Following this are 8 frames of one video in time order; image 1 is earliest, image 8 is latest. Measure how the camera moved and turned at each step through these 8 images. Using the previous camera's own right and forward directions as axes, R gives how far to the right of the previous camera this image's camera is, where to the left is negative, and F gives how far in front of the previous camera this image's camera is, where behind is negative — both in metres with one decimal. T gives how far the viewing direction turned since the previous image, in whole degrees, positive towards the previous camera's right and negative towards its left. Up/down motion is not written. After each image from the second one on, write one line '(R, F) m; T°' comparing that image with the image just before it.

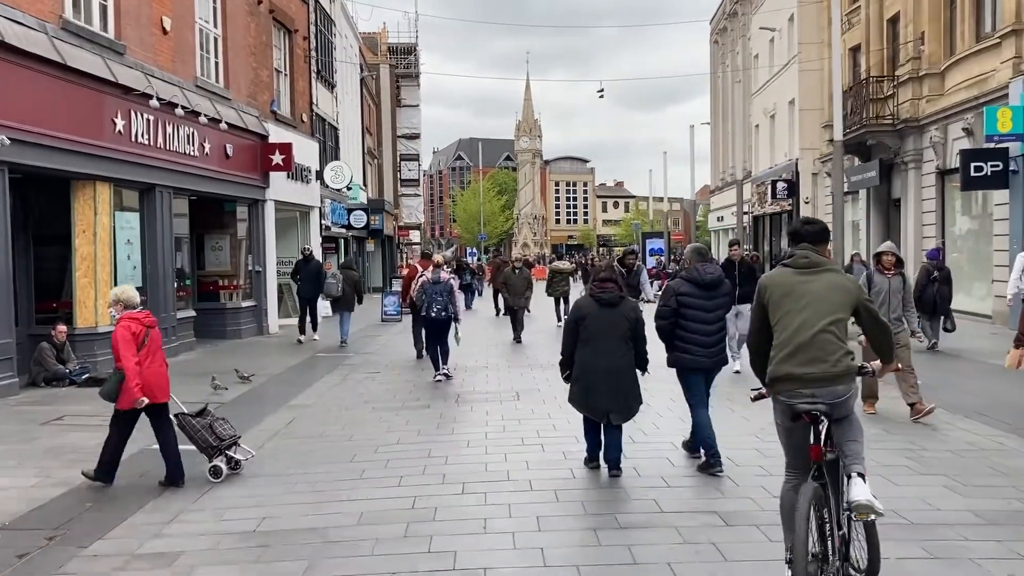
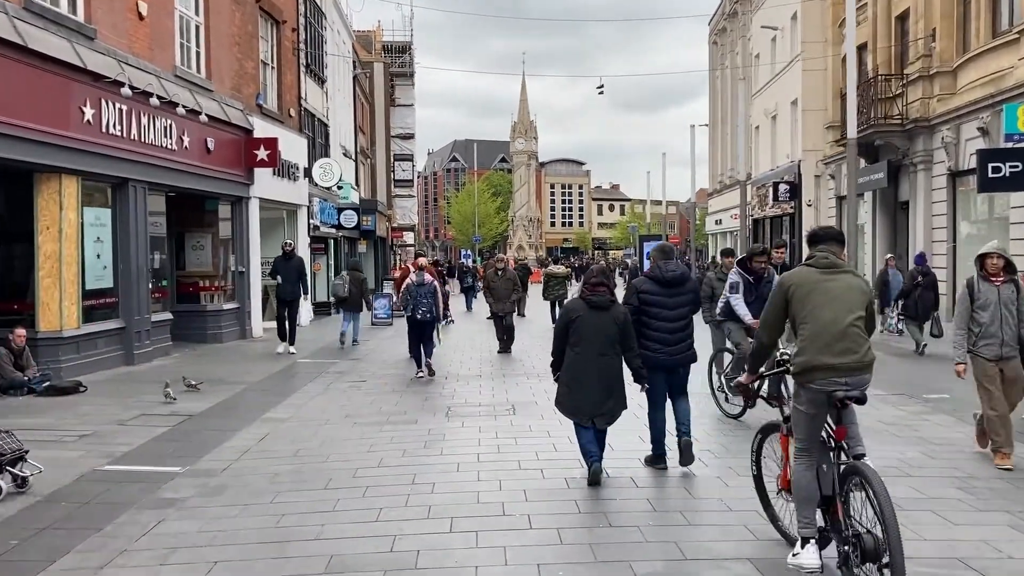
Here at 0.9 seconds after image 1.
(0.0, +0.8) m; 0°
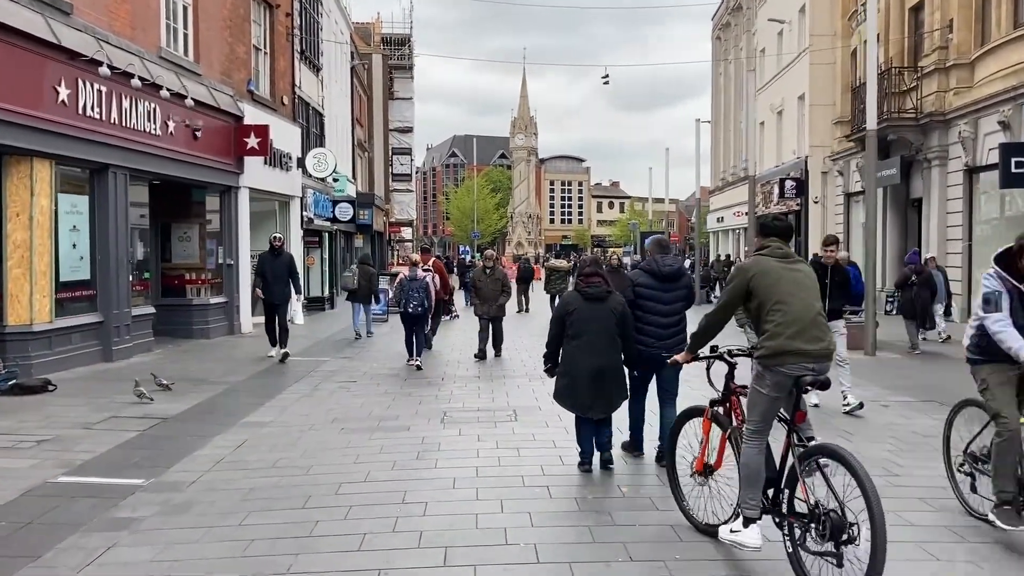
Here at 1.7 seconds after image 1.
(0.0, +0.7) m; 0°
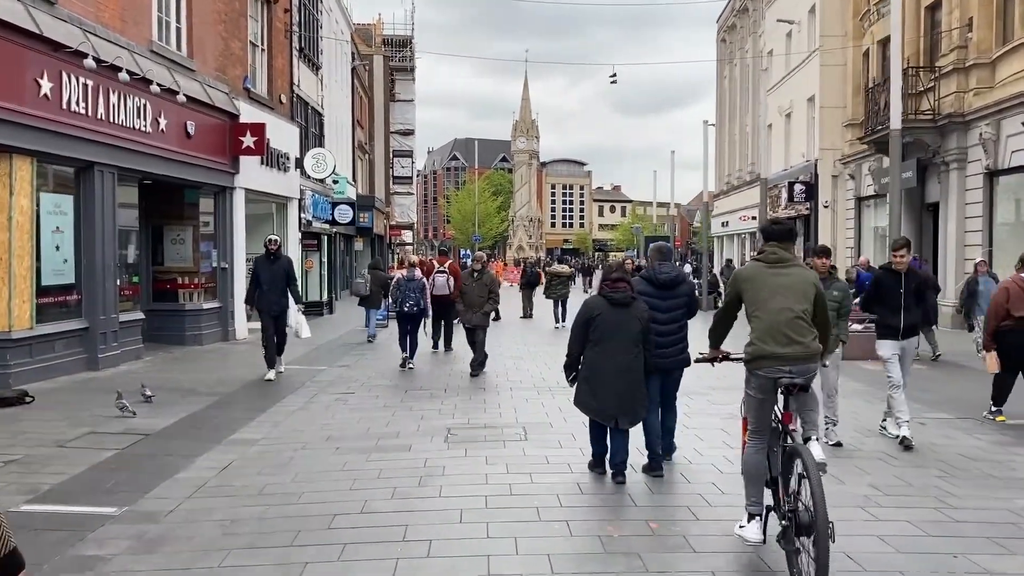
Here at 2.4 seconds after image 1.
(-0.1, +0.6) m; 0°
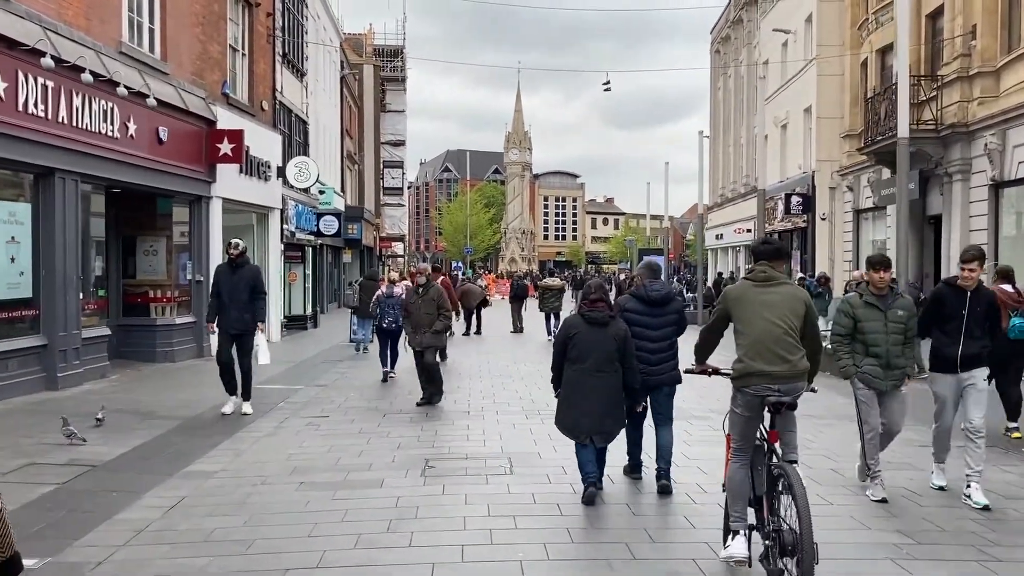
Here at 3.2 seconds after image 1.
(+0.1, +0.7) m; 0°
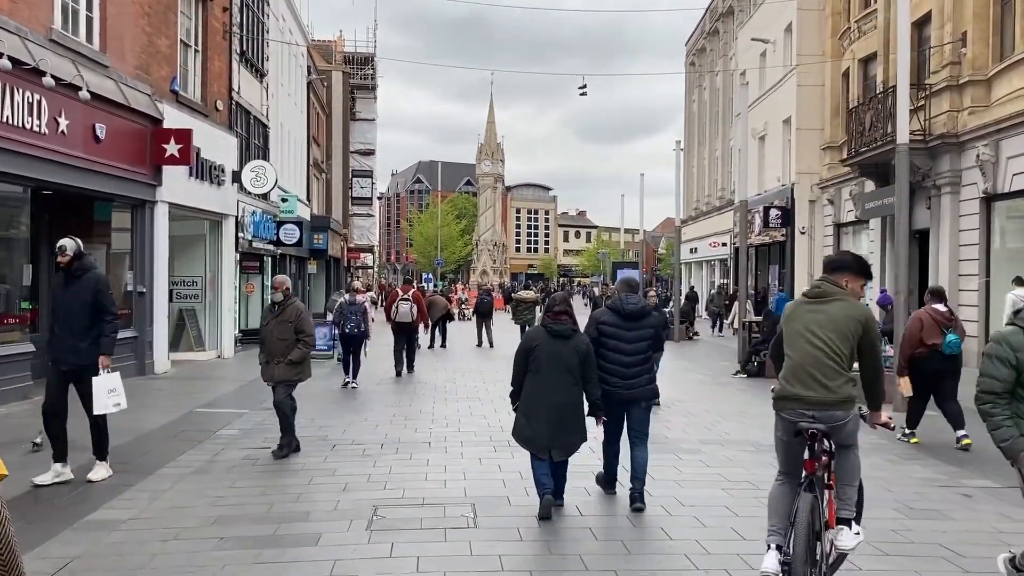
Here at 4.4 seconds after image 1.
(0.0, +1.1) m; +2°
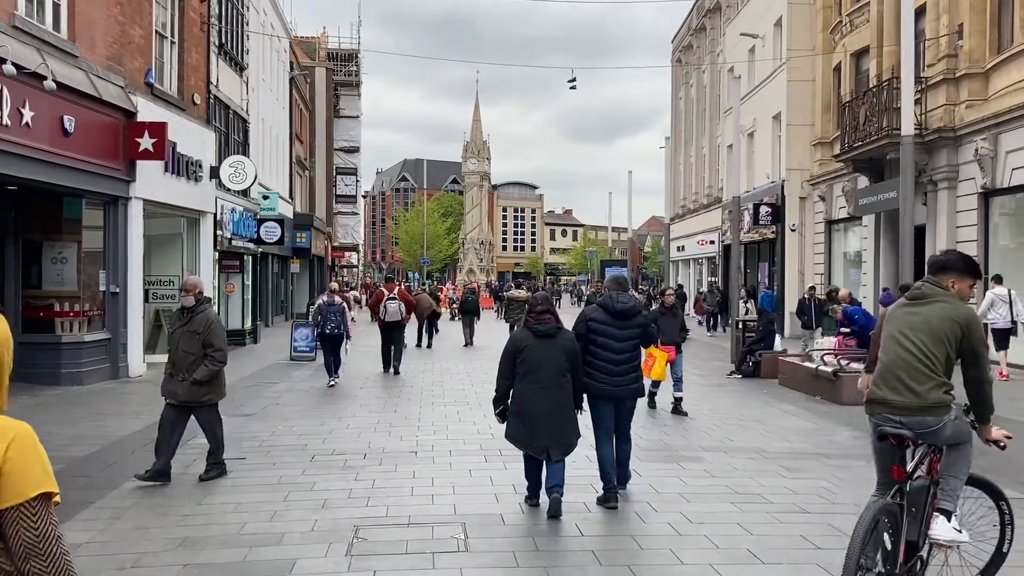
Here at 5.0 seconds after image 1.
(0.0, +0.5) m; +1°
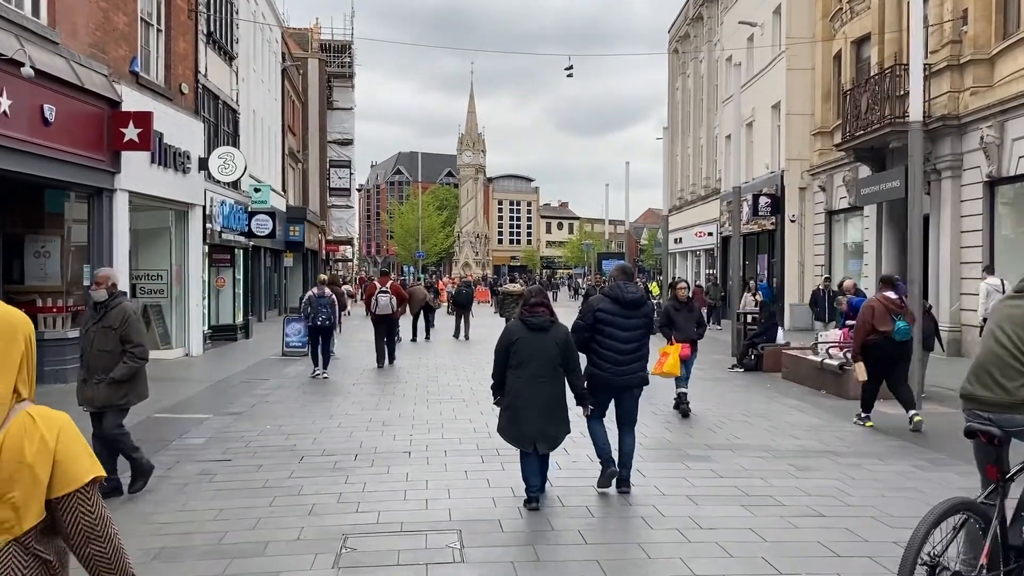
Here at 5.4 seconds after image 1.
(0.0, +0.4) m; 0°
